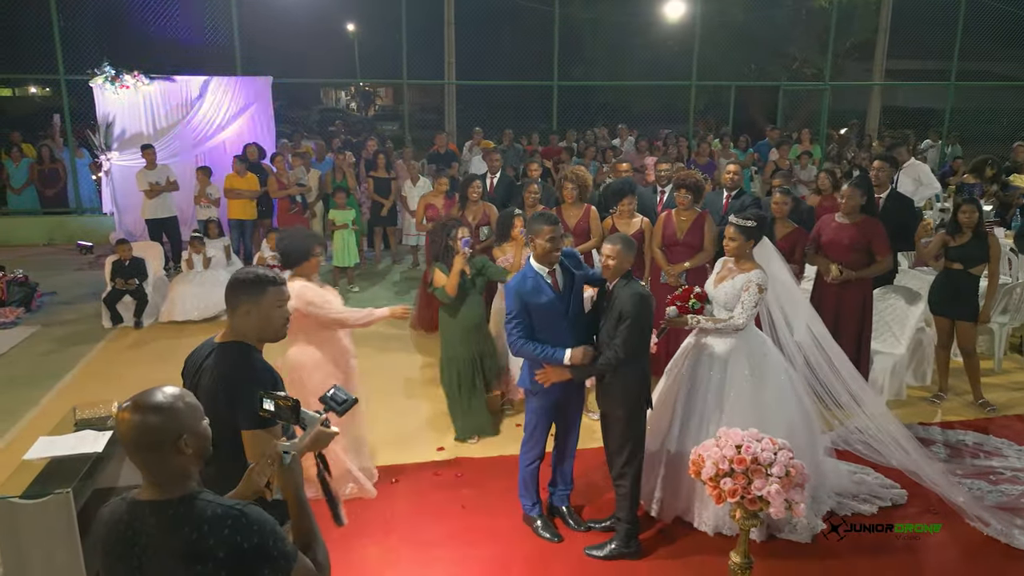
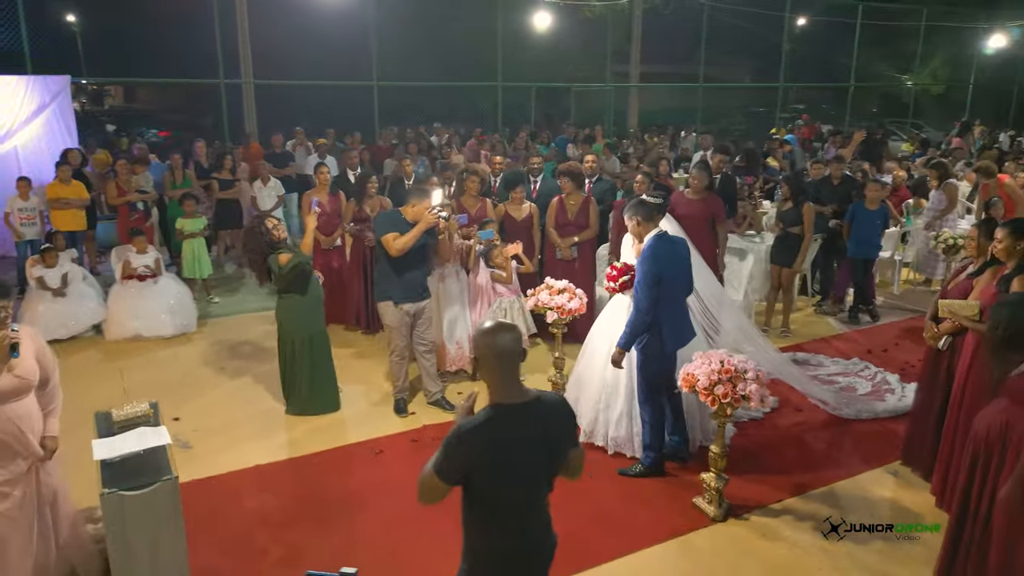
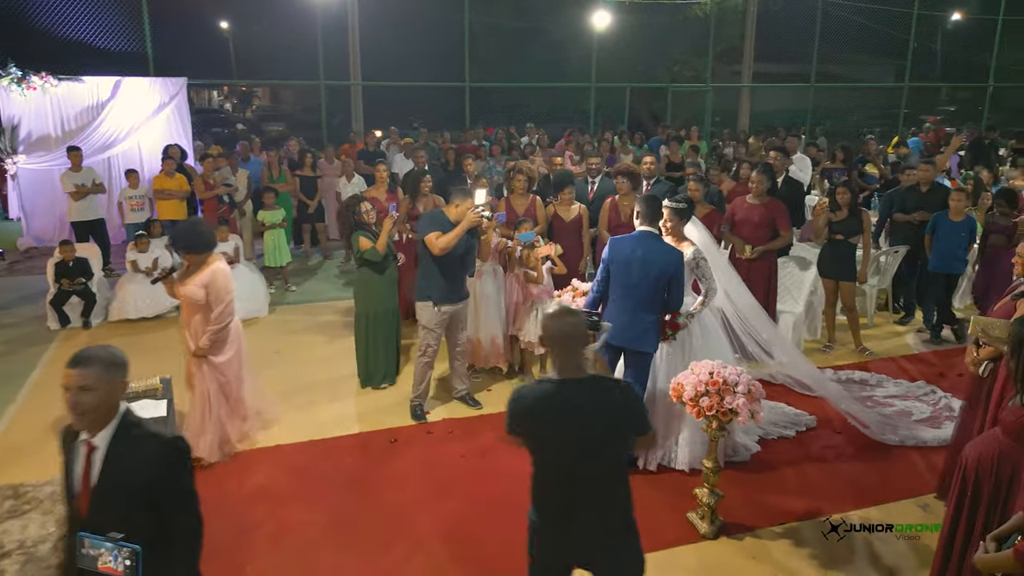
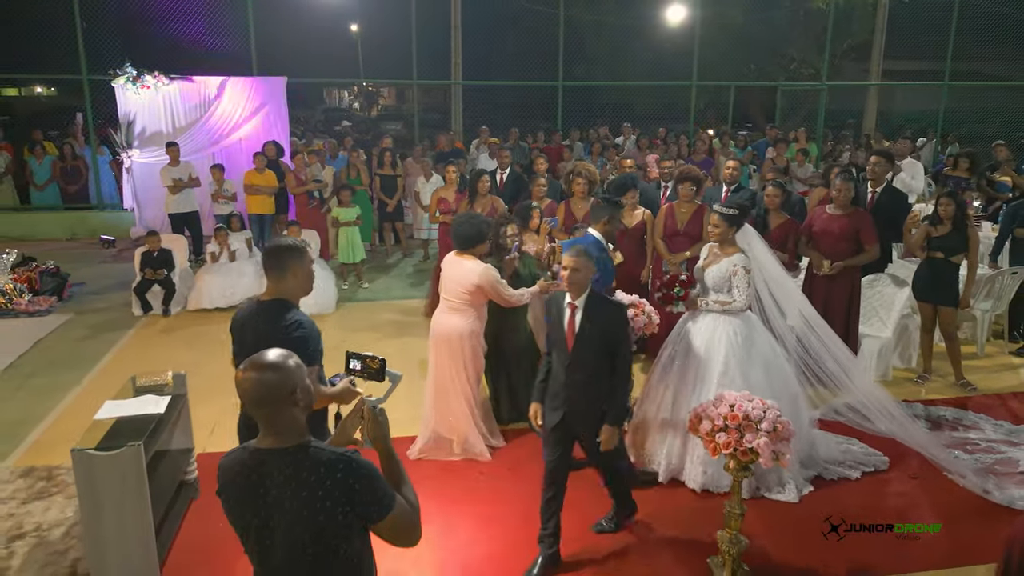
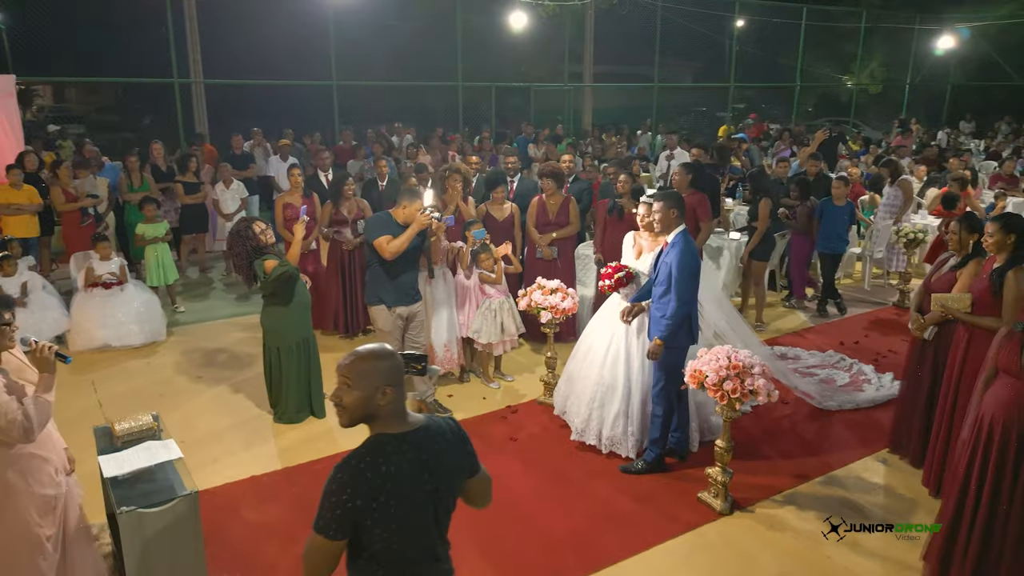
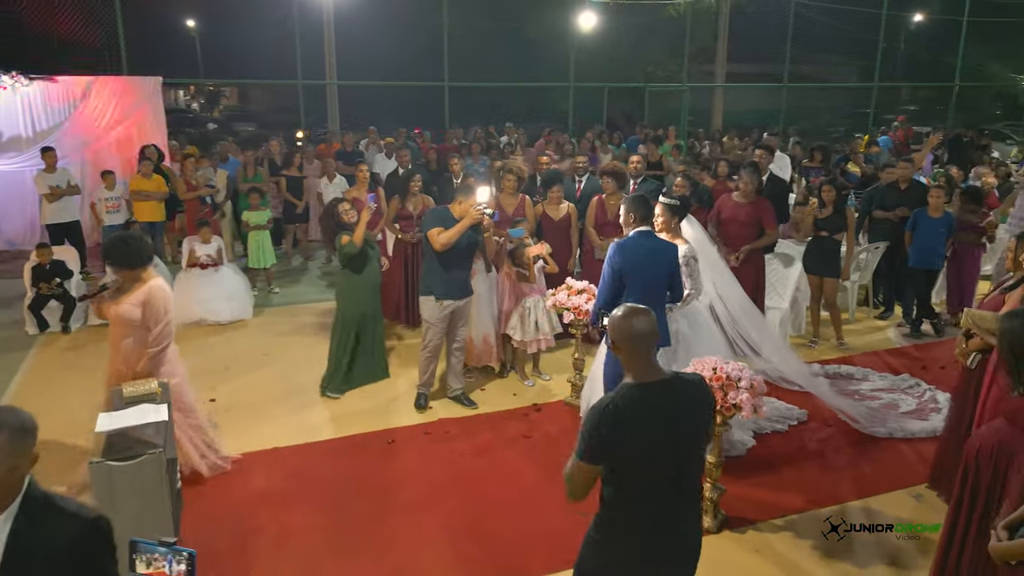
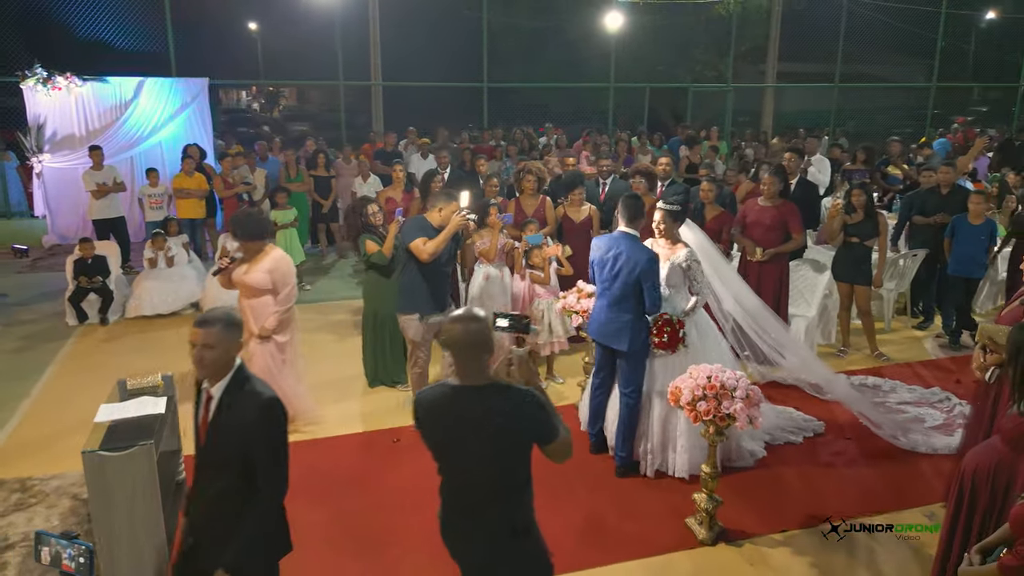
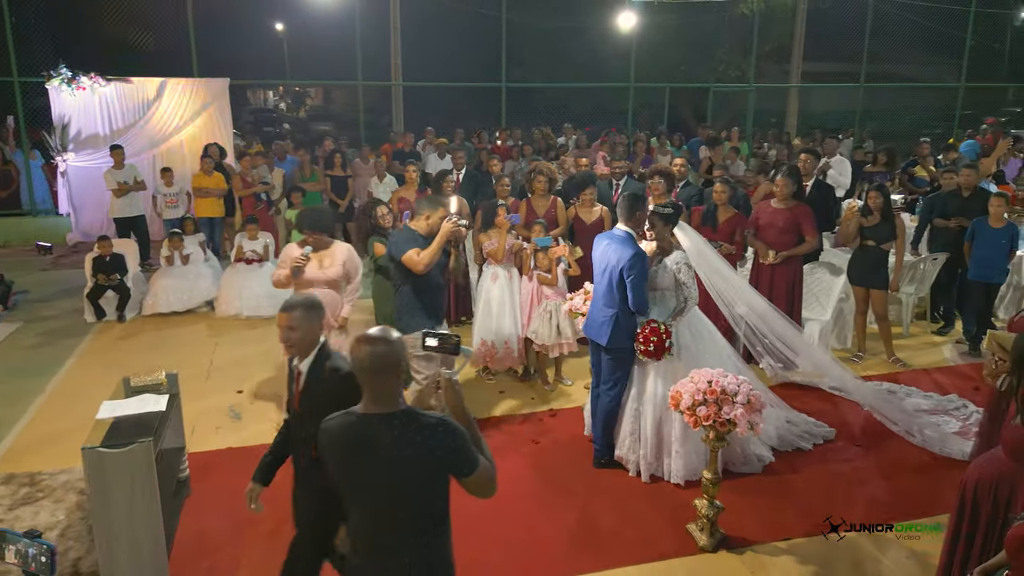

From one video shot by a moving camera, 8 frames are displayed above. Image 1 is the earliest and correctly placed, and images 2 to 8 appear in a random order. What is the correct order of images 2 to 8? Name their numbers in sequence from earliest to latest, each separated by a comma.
4, 8, 7, 3, 6, 2, 5
